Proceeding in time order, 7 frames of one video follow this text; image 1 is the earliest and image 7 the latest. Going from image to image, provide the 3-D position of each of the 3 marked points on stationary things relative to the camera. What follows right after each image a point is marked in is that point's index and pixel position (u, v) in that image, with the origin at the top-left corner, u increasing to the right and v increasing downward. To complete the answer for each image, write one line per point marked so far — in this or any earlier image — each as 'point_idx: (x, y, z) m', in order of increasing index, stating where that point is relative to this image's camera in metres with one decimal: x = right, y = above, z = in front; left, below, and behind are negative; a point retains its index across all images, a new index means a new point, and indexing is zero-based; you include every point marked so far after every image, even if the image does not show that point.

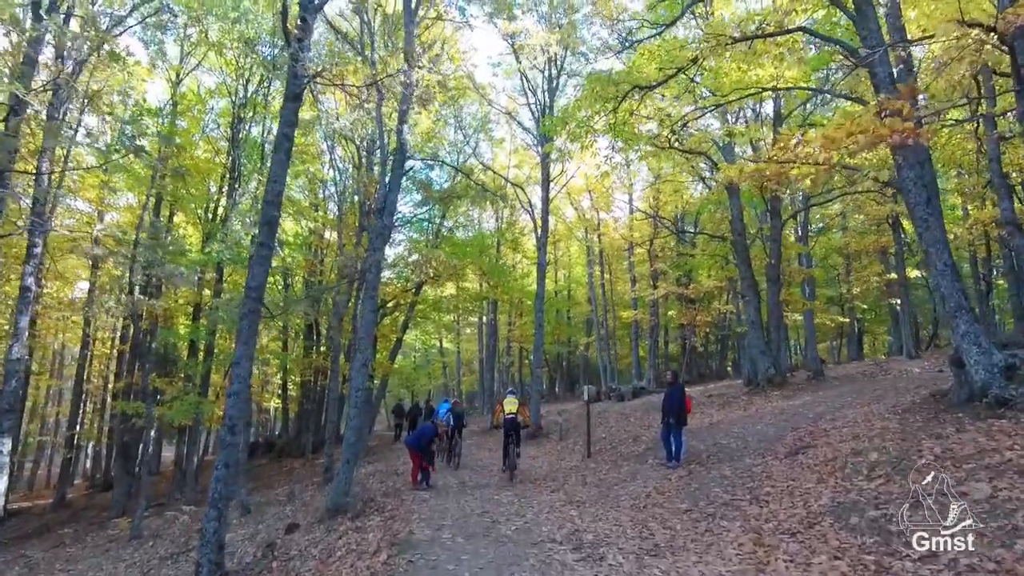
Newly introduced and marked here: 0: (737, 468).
0: (+3.1, -2.4, +8.6) m
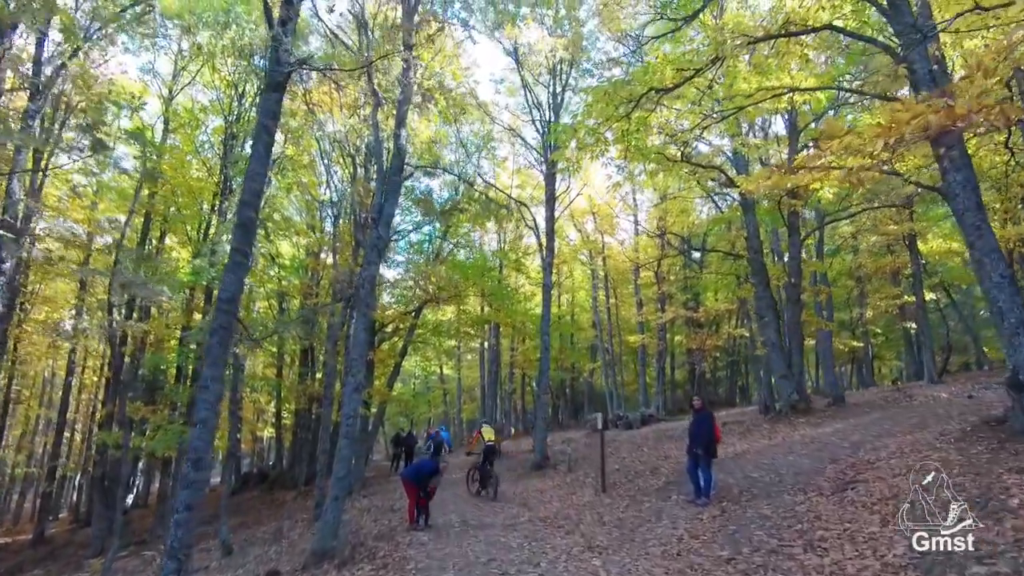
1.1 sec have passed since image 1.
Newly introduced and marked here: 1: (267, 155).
0: (+3.2, -2.6, +7.6) m
1: (-2.5, +1.4, +6.6) m
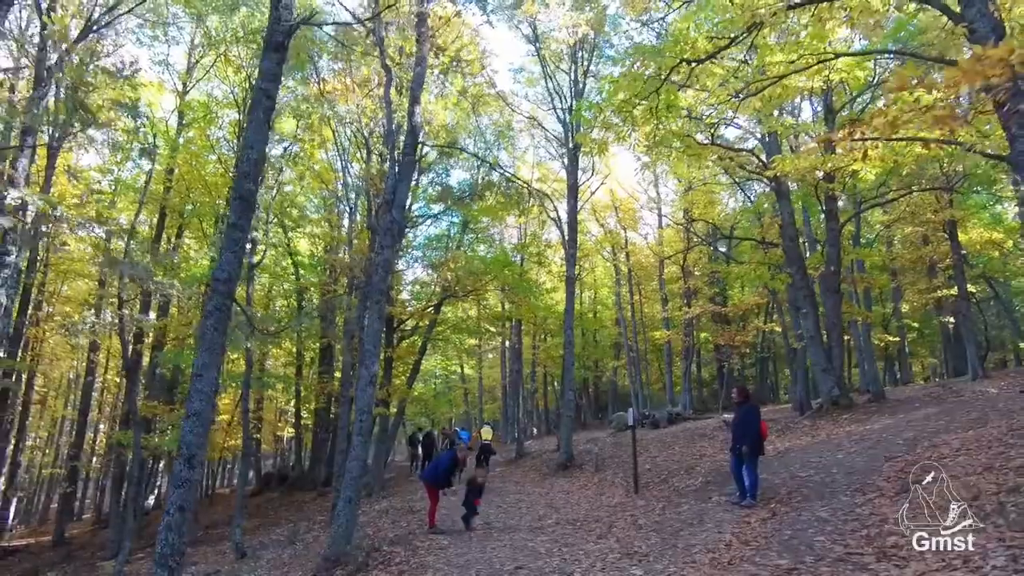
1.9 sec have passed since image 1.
0: (+3.5, -2.4, +6.8) m
1: (-2.3, +1.6, +6.0) m
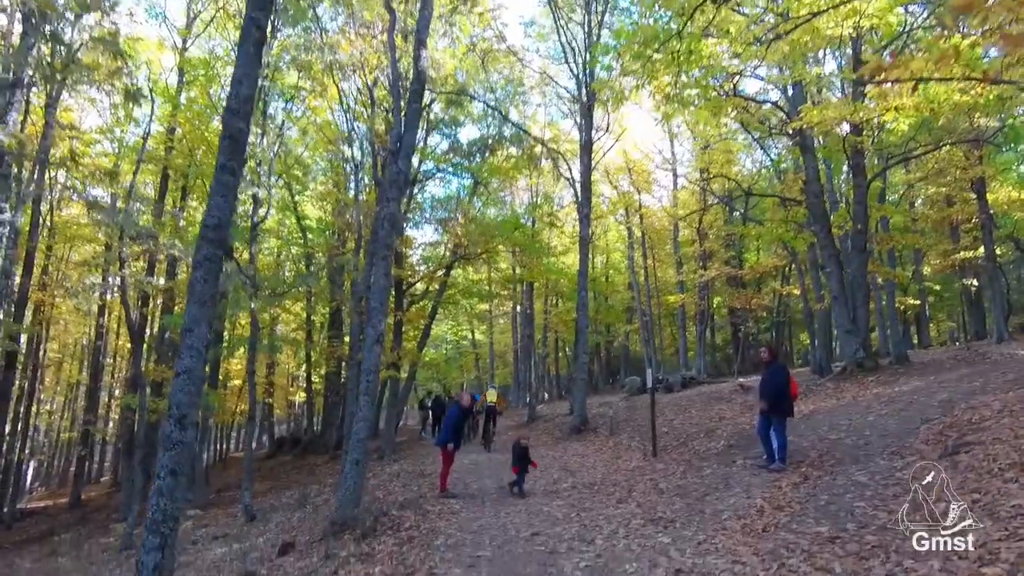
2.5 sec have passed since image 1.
0: (+3.6, -1.9, +6.4) m
1: (-2.2, +2.0, +5.5) m
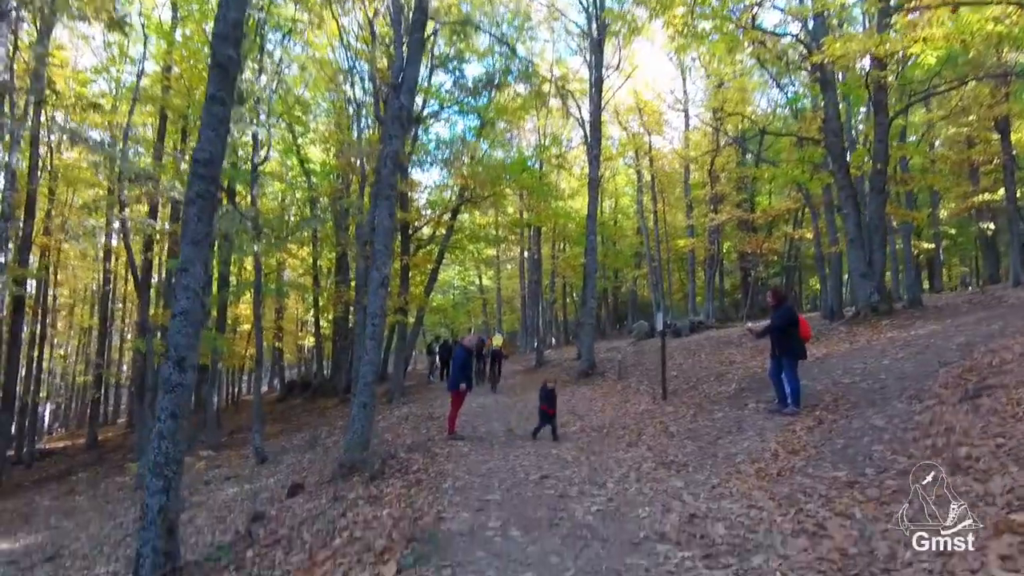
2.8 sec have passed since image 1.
0: (+3.7, -1.3, +6.3) m
1: (-2.1, +2.5, +5.1) m
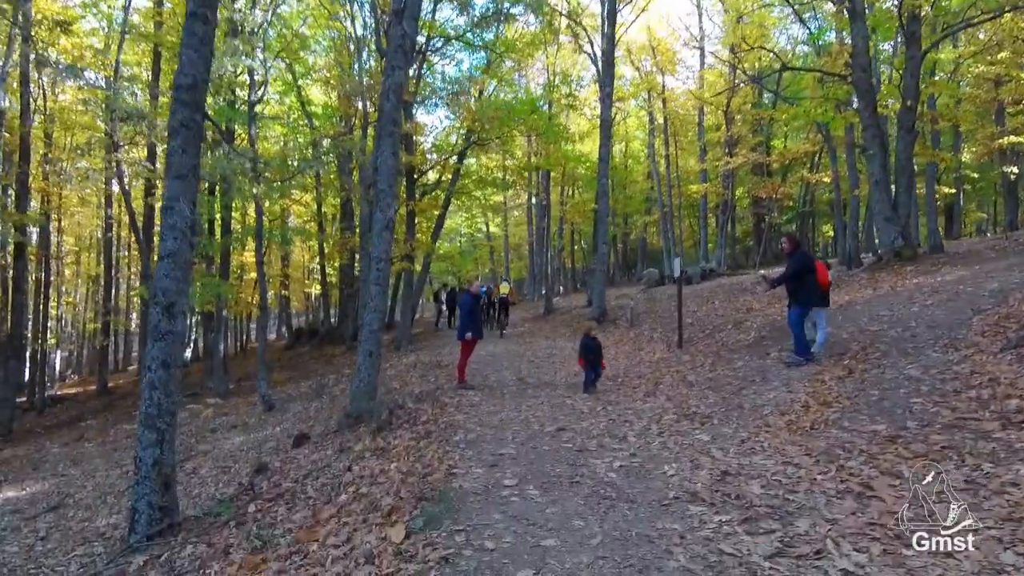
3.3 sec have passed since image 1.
0: (+3.8, -0.7, +5.9) m
1: (-2.0, +2.9, +4.5) m
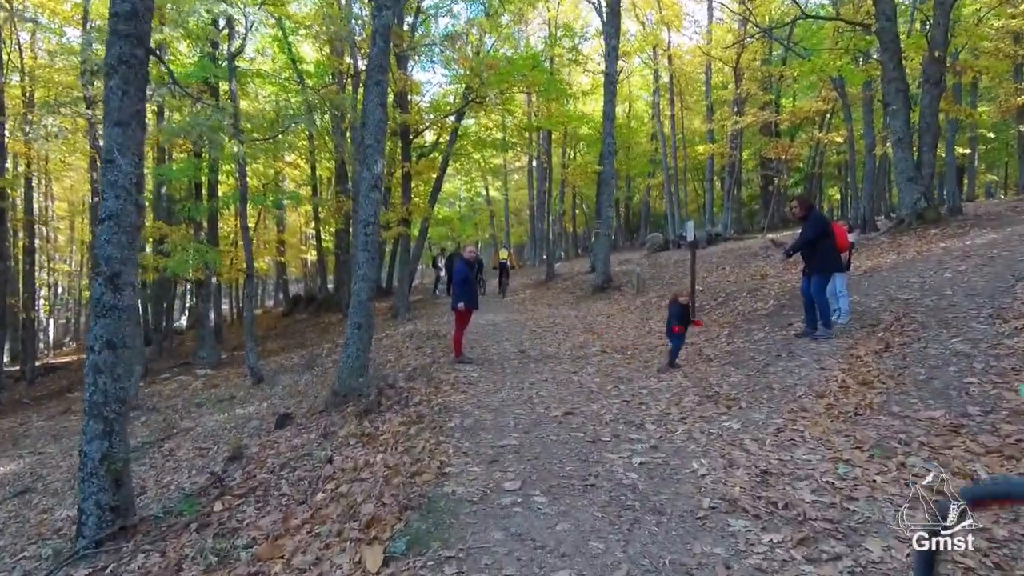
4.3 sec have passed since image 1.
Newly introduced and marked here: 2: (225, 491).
0: (+3.9, -0.4, +5.3) m
1: (-2.0, +3.1, +3.7) m
2: (-2.0, -1.4, +4.4) m
